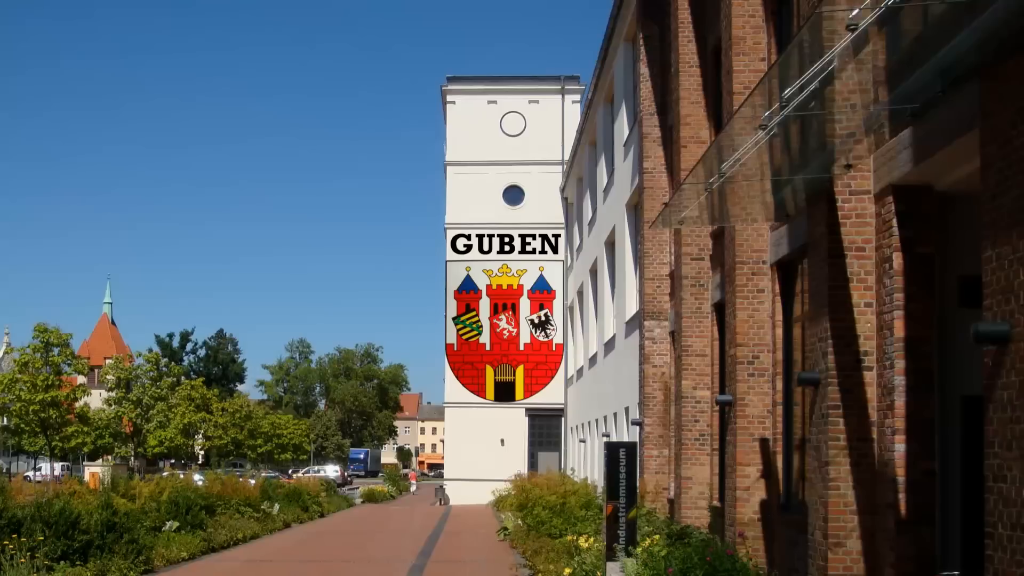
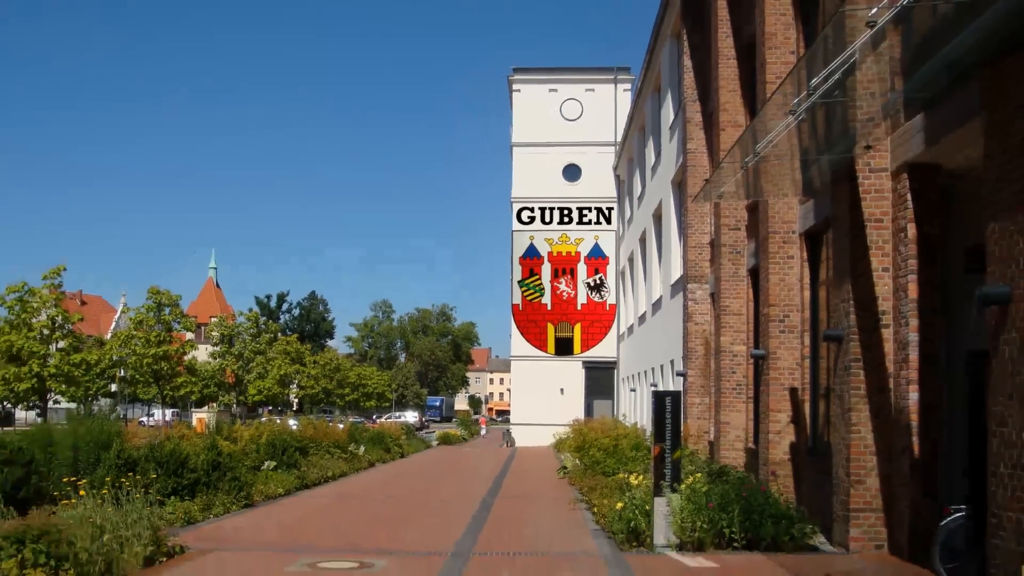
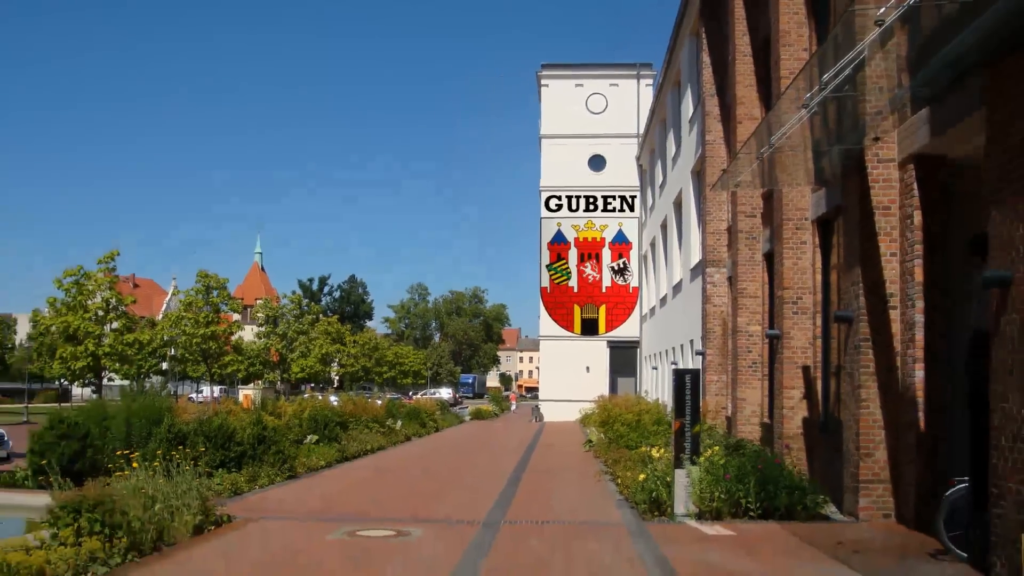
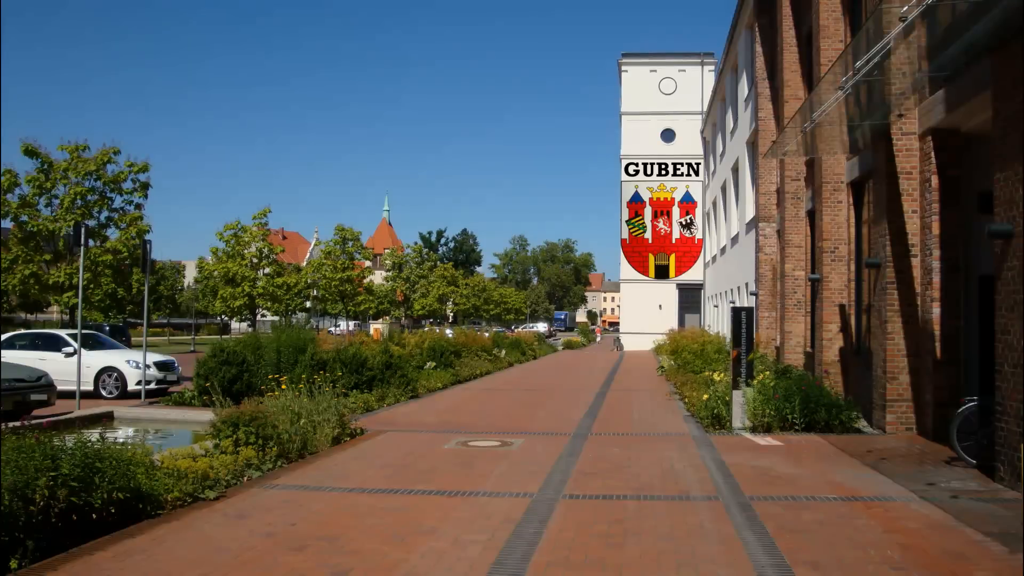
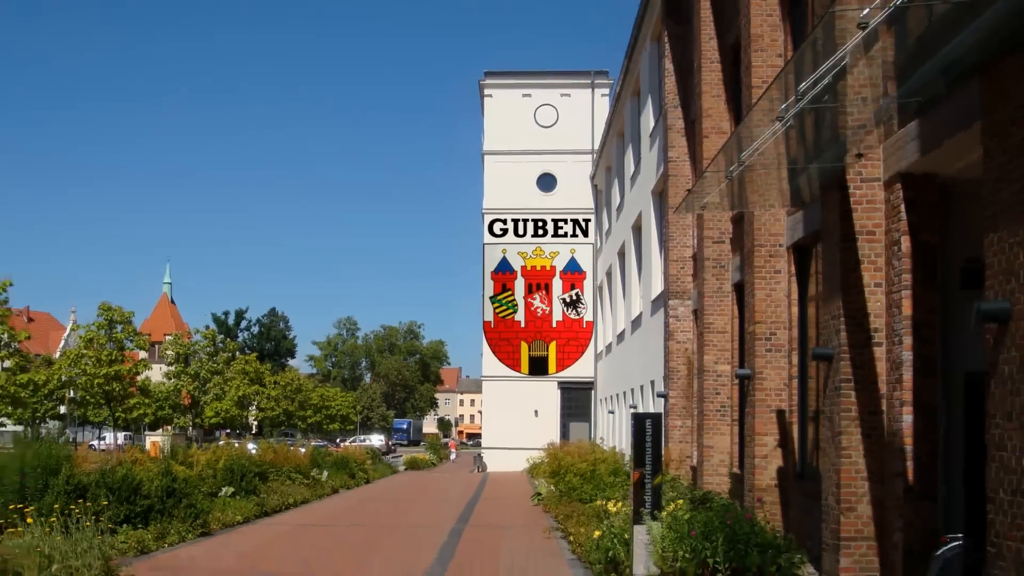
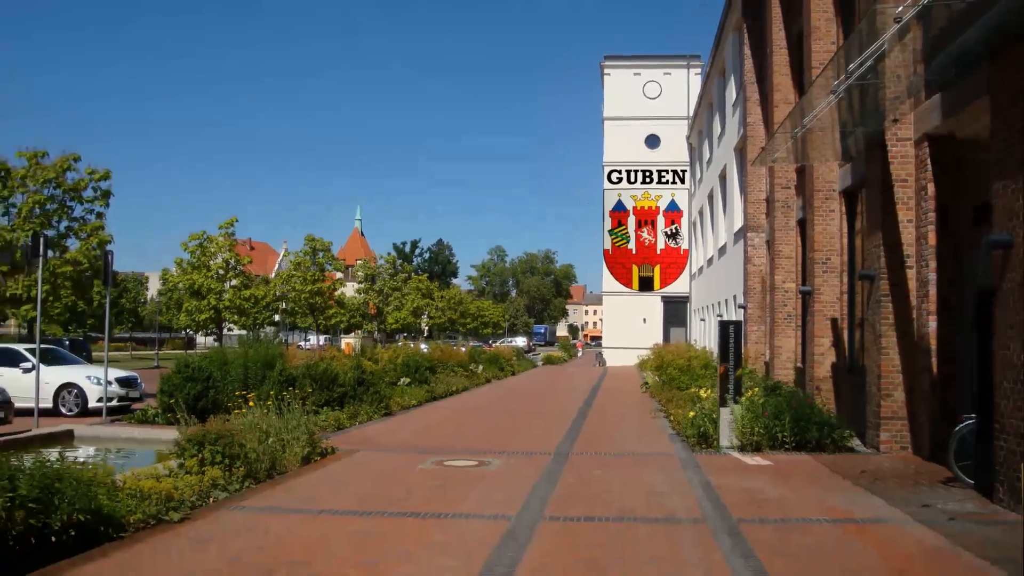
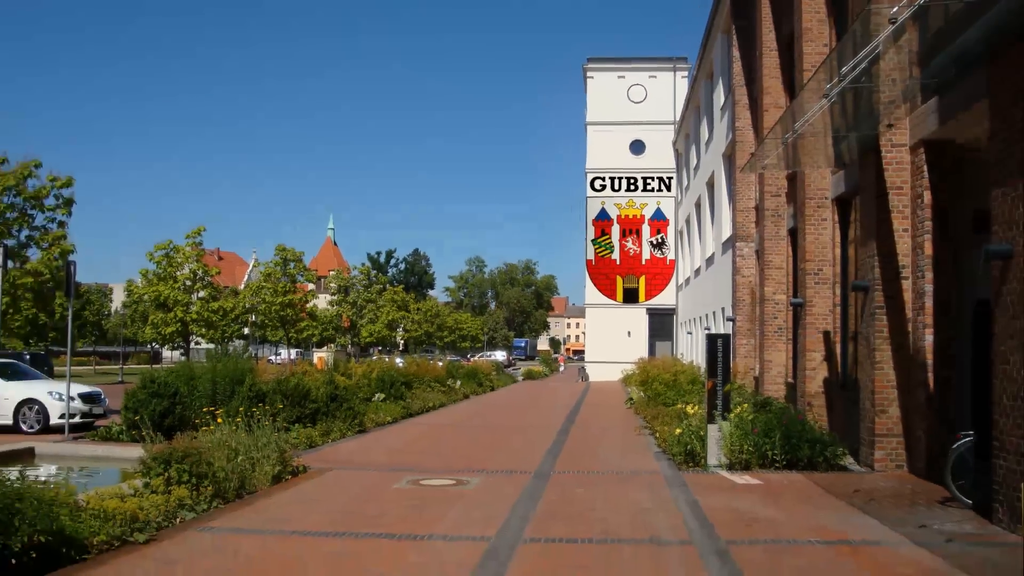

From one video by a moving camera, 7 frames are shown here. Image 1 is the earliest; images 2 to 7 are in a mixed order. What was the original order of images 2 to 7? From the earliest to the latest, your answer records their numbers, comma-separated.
5, 2, 3, 7, 6, 4
